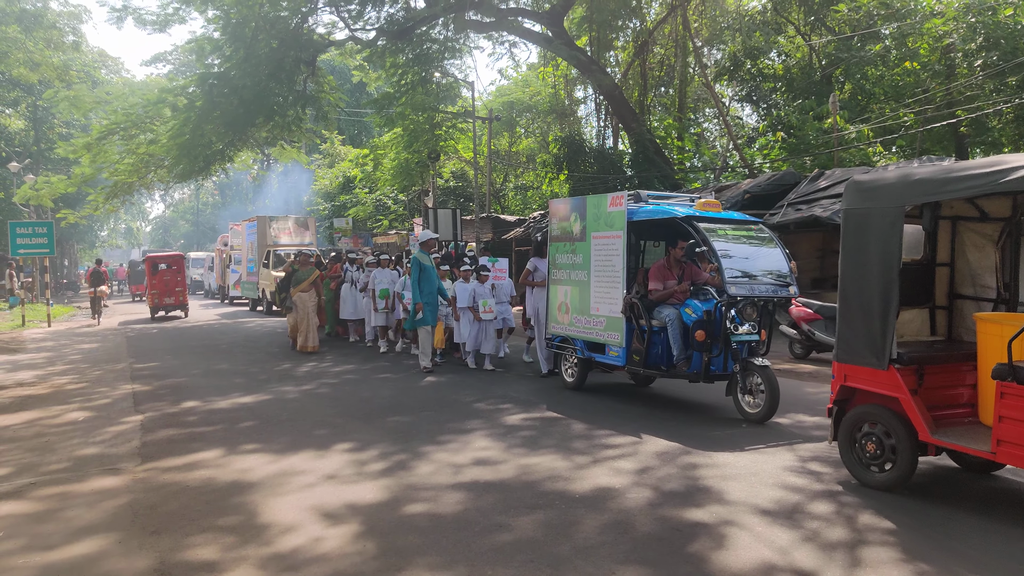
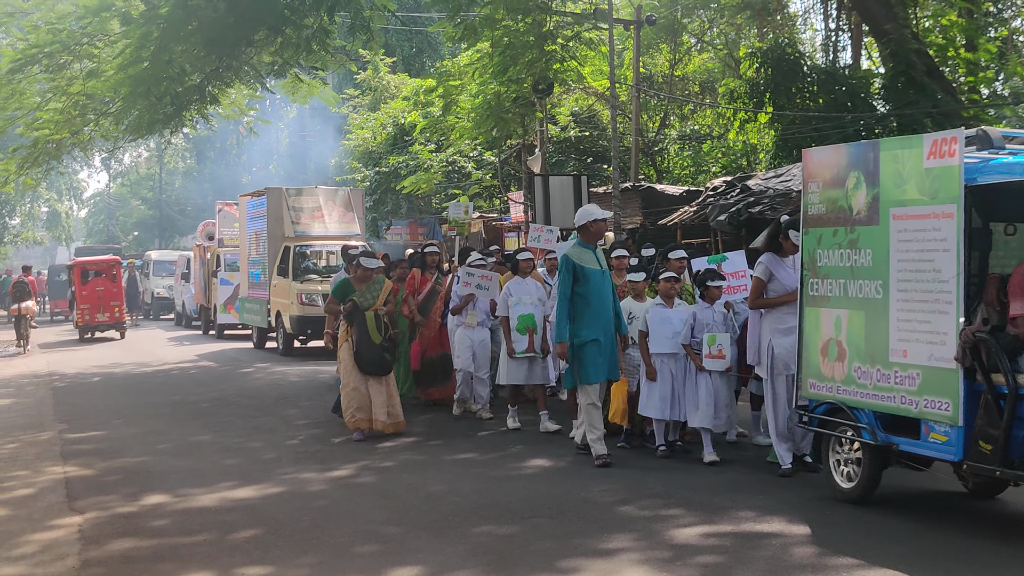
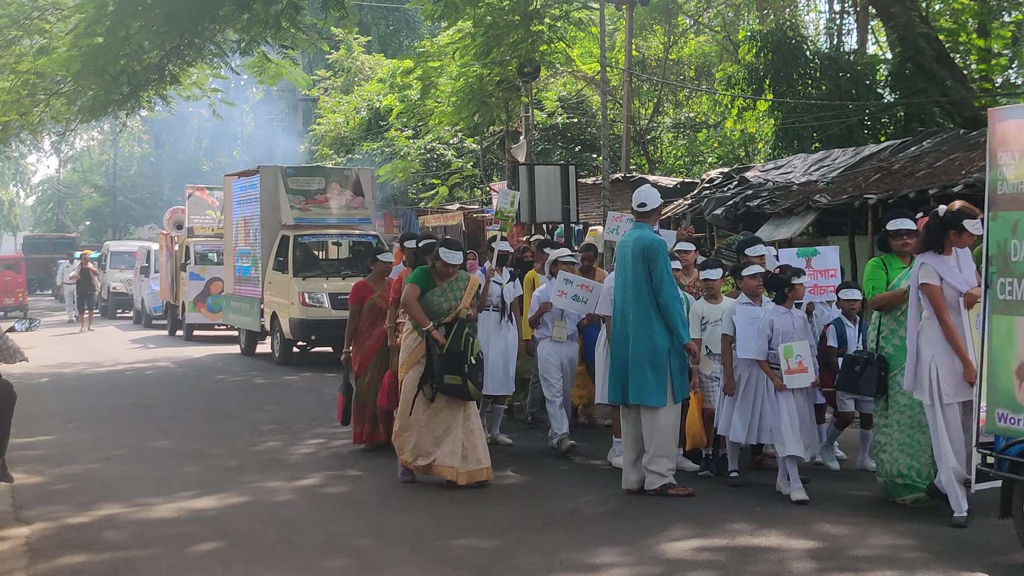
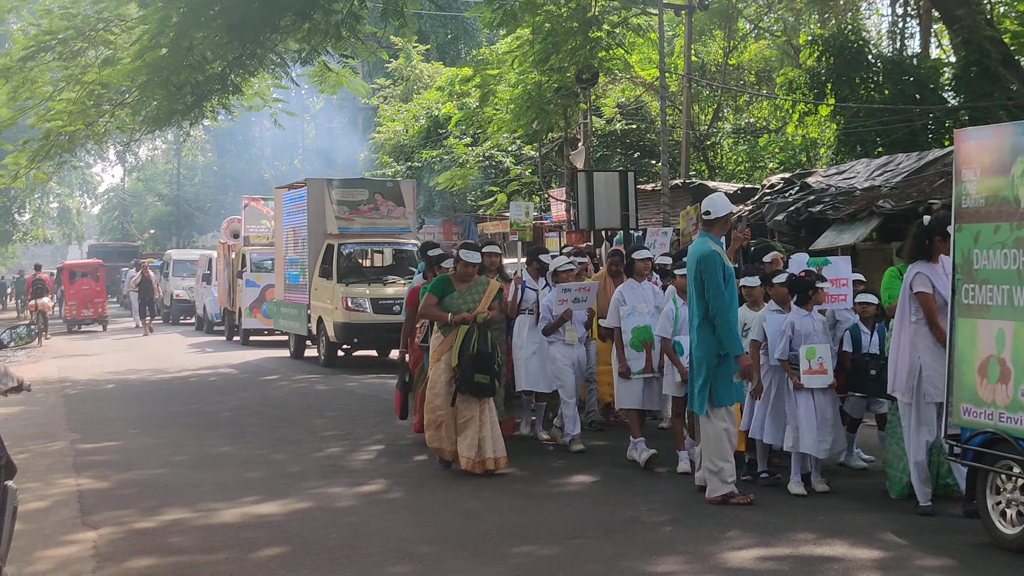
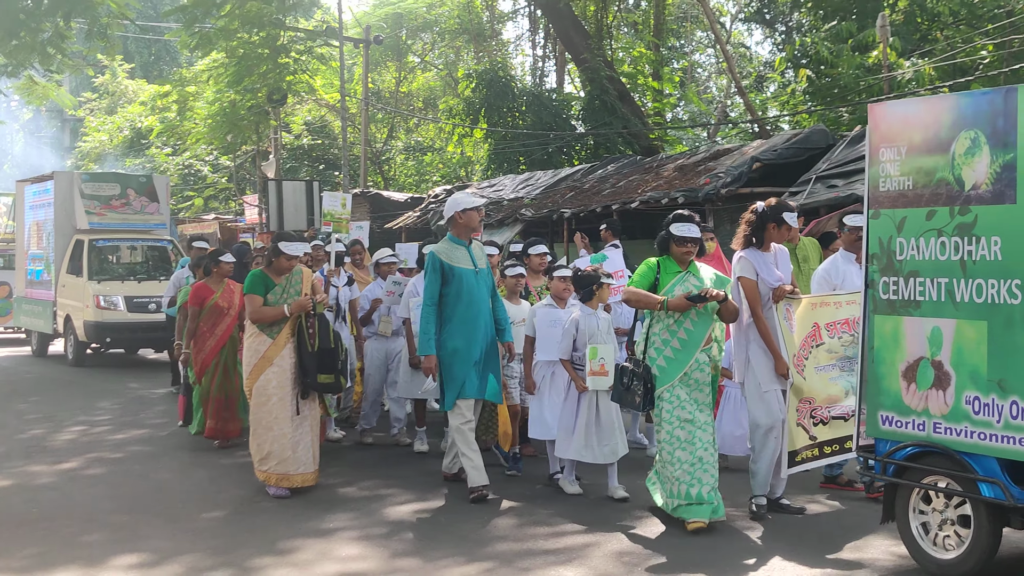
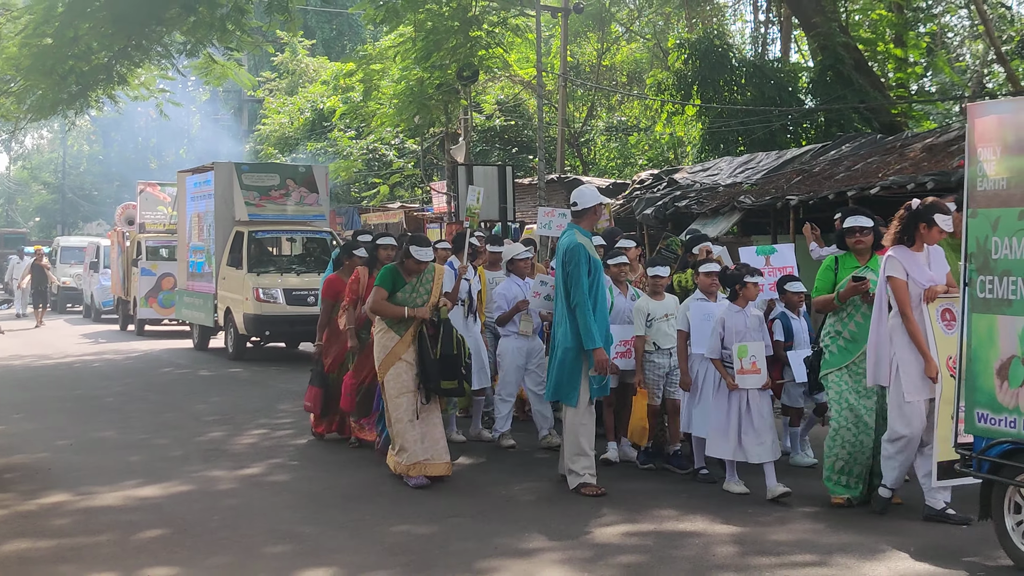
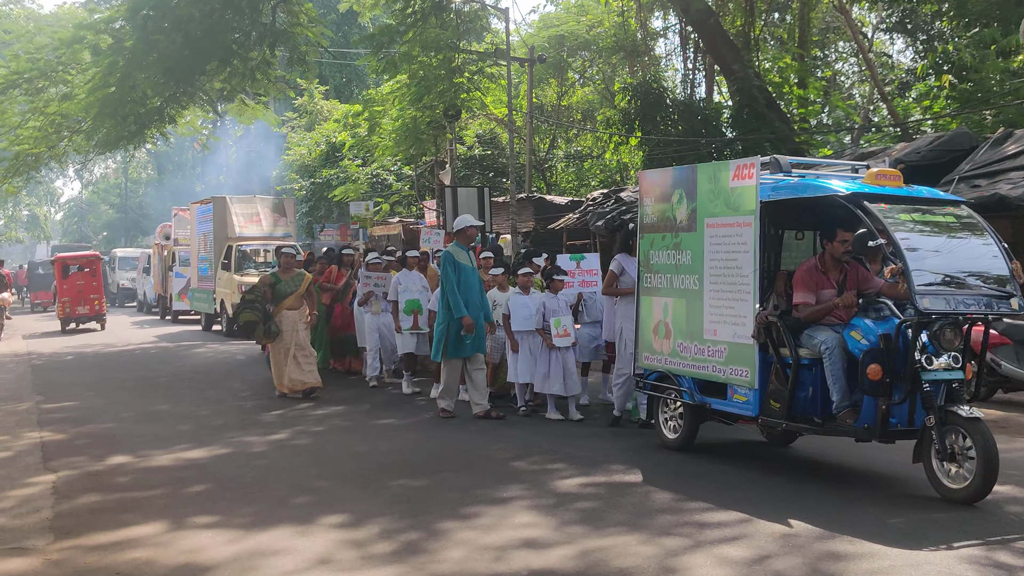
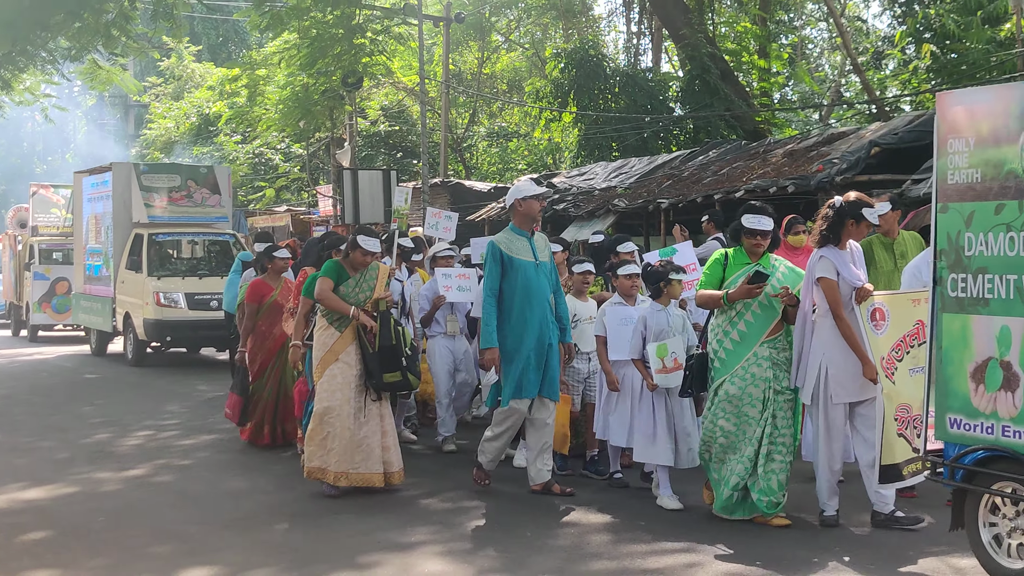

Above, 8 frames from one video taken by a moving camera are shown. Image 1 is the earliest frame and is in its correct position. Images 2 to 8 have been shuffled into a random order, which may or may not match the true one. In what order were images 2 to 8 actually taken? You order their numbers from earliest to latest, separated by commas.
7, 2, 4, 3, 6, 8, 5
